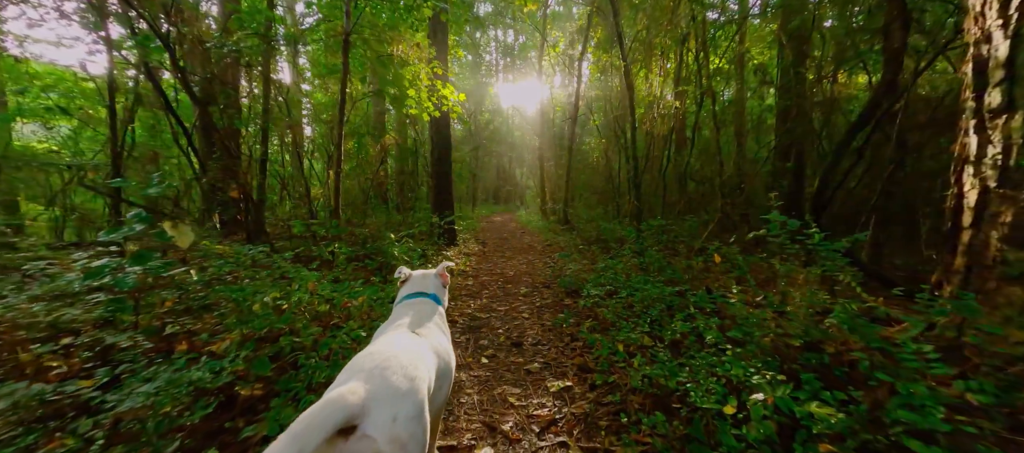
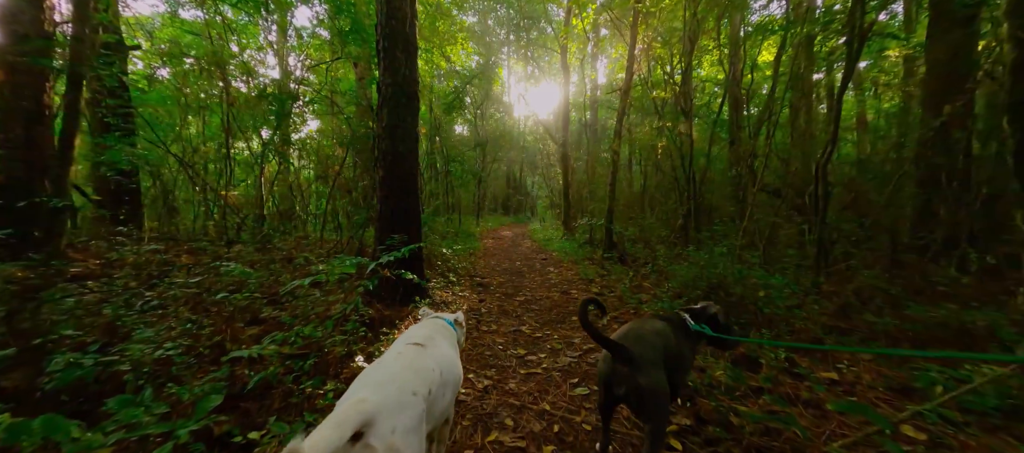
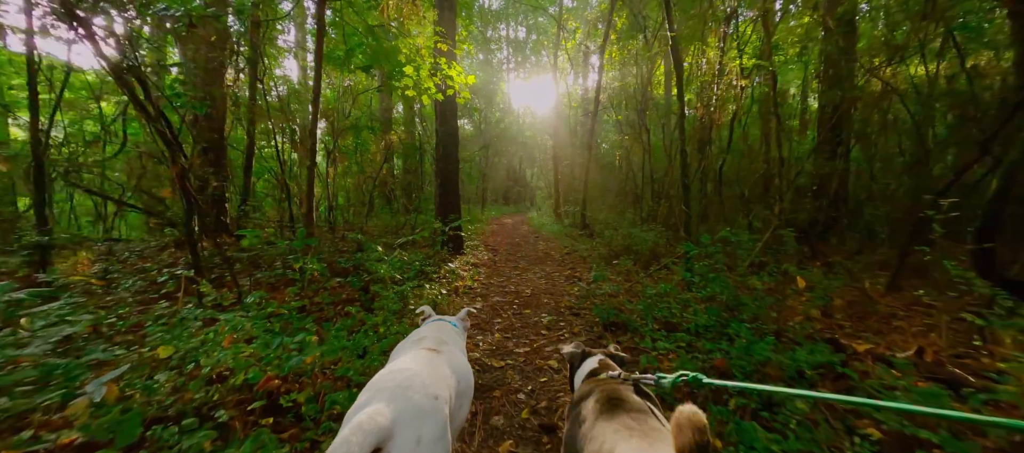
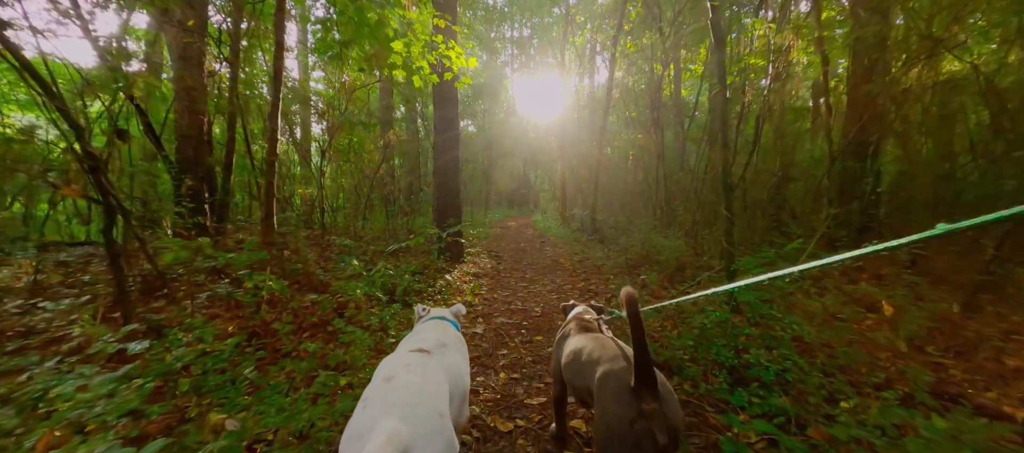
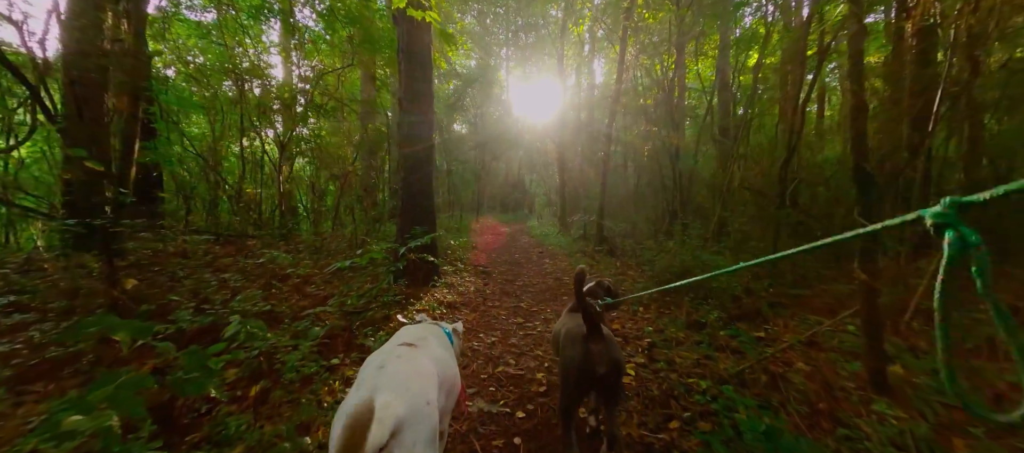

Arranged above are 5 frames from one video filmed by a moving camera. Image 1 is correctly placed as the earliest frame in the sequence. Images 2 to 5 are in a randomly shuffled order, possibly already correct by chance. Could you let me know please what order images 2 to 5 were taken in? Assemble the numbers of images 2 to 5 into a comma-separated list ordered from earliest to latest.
3, 4, 5, 2
